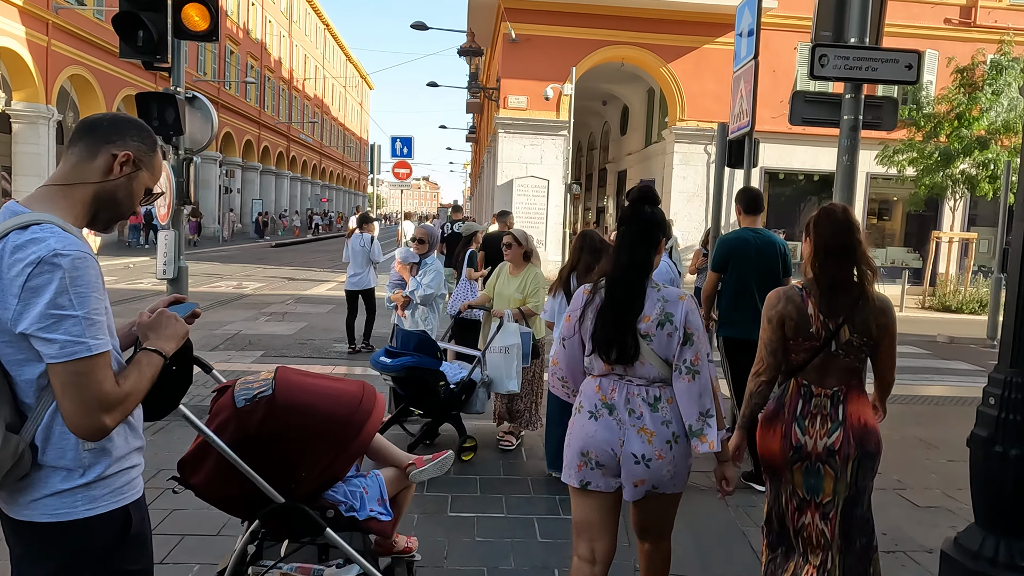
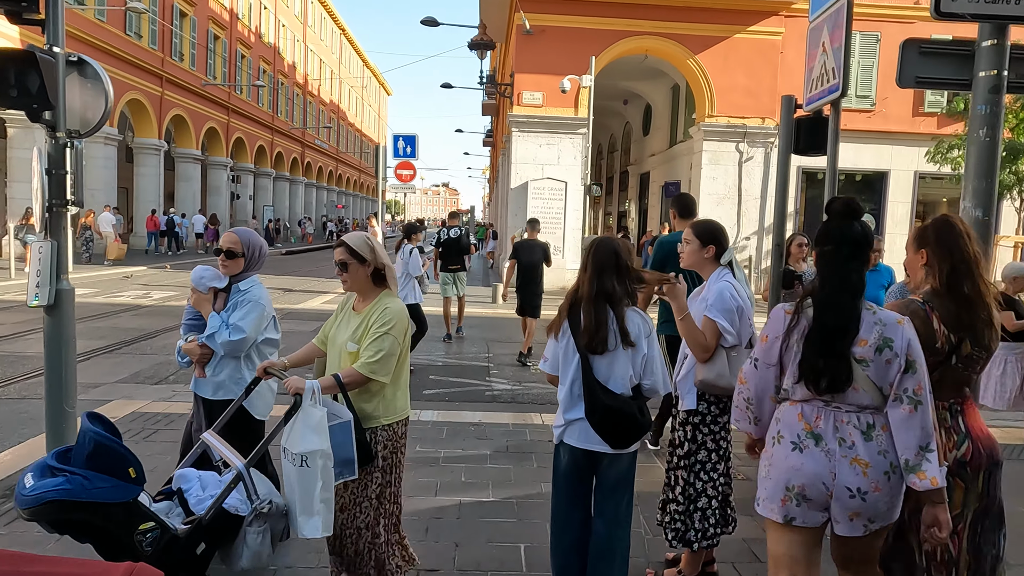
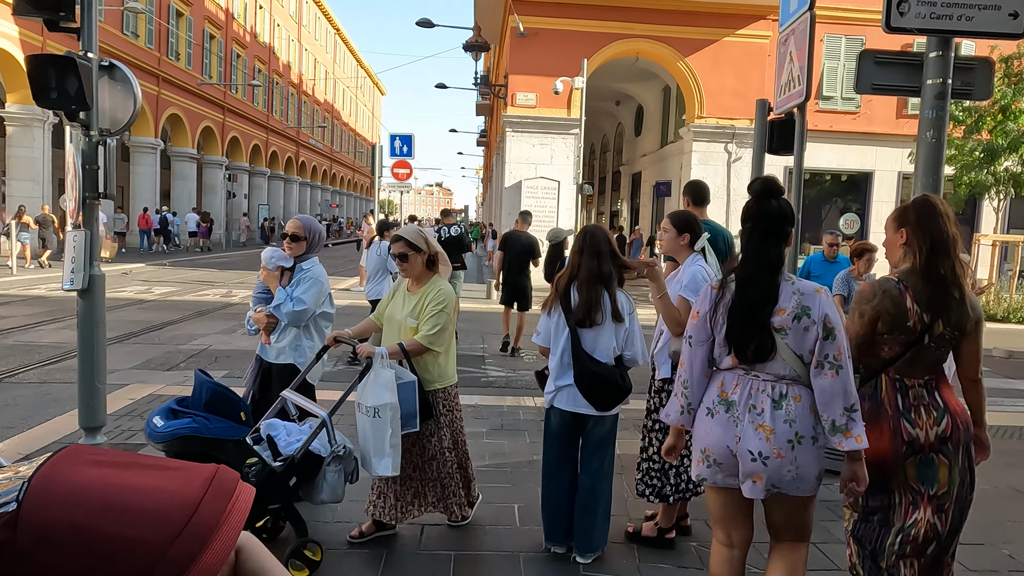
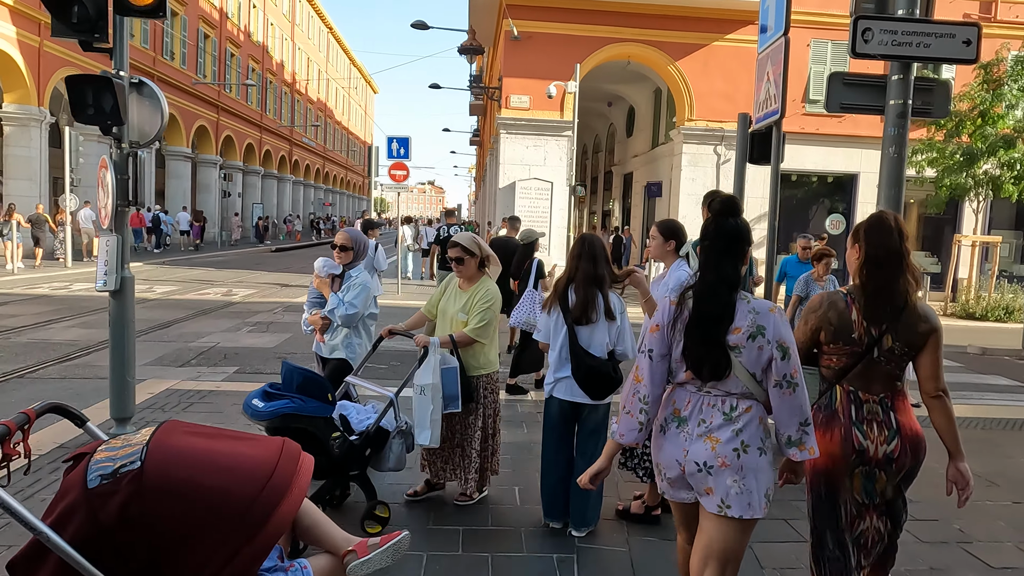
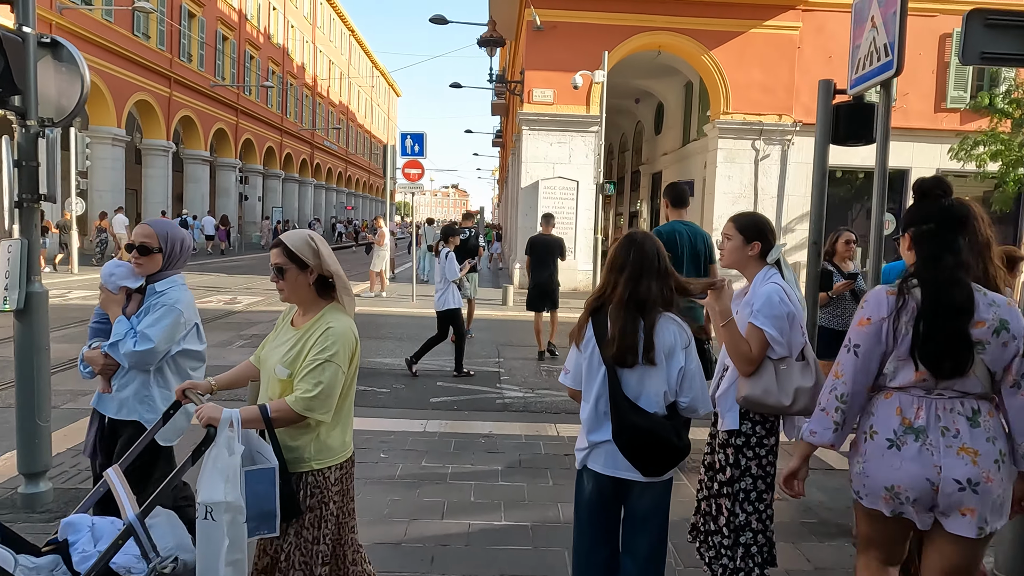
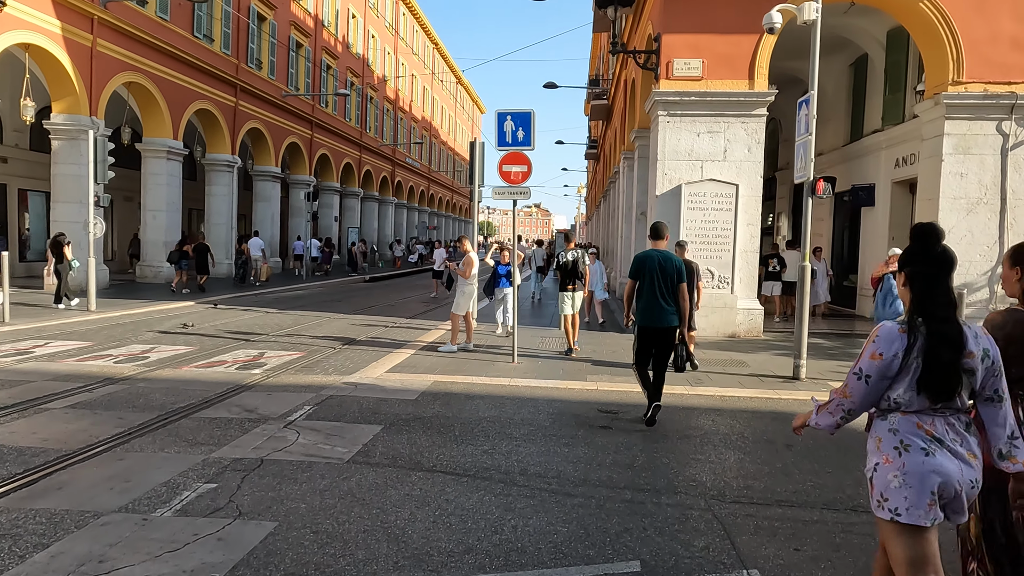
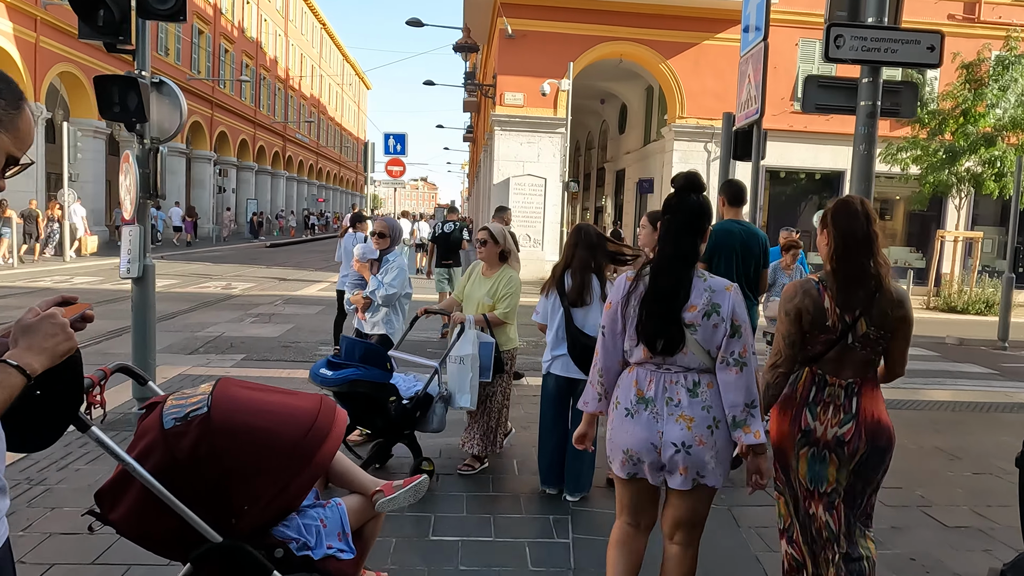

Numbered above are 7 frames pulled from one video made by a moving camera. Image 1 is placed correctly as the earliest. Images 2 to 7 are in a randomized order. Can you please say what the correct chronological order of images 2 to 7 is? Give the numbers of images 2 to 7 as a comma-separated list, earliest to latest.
7, 4, 3, 2, 5, 6
